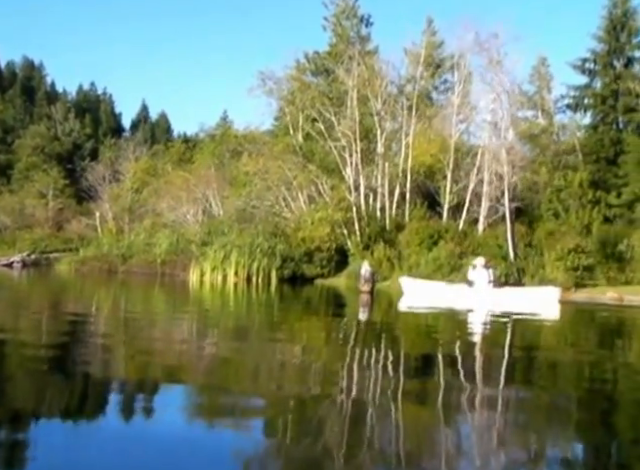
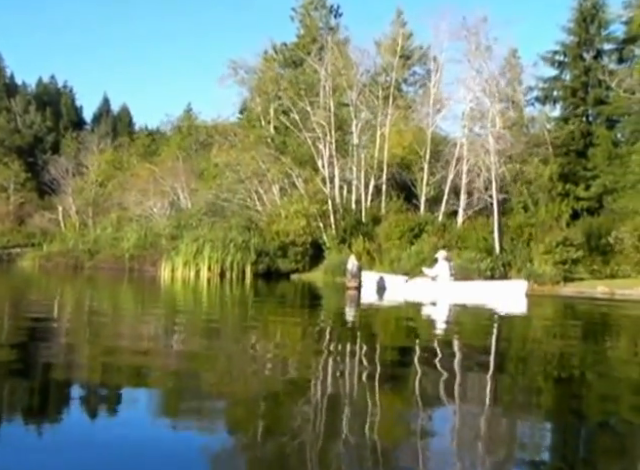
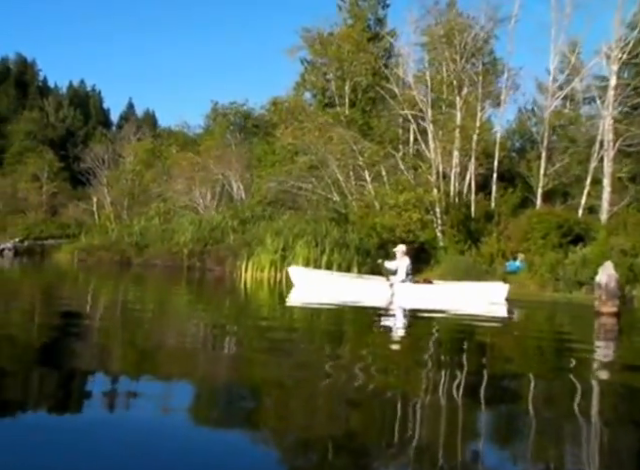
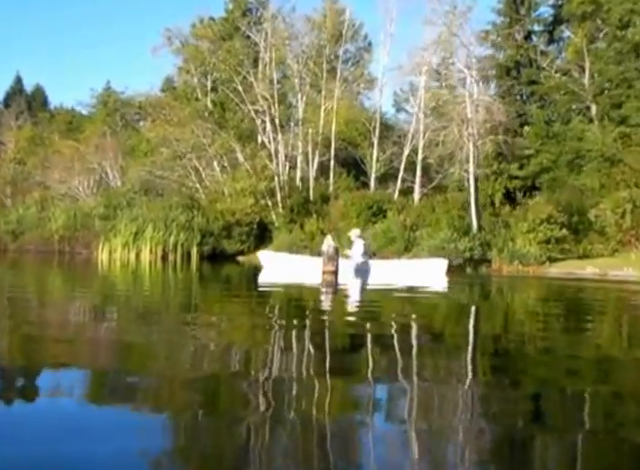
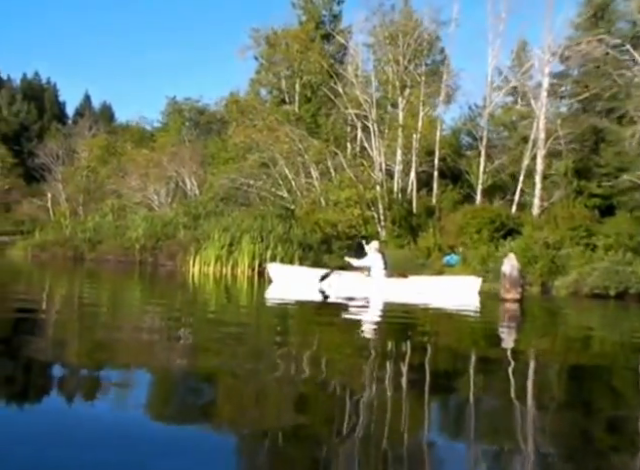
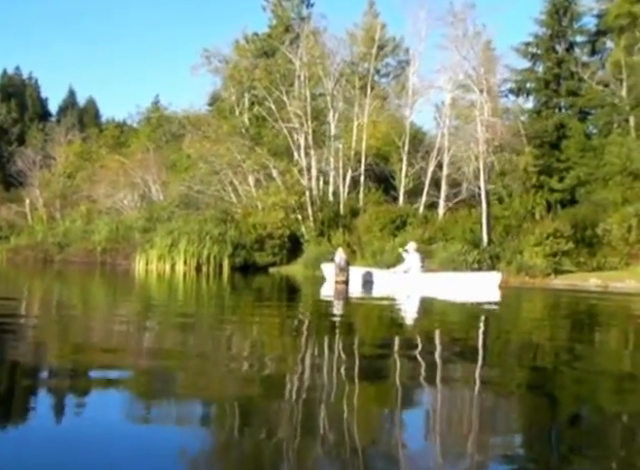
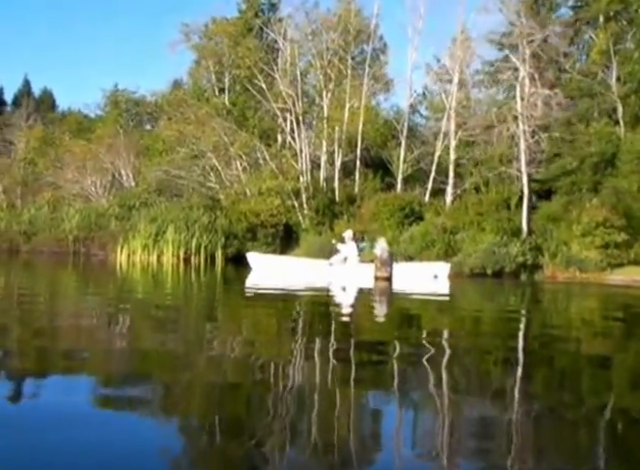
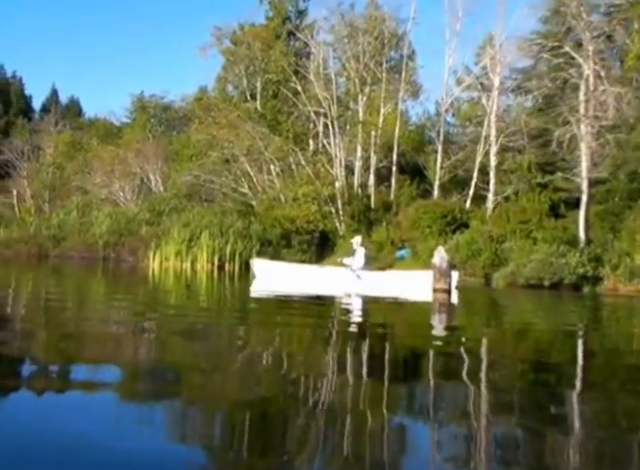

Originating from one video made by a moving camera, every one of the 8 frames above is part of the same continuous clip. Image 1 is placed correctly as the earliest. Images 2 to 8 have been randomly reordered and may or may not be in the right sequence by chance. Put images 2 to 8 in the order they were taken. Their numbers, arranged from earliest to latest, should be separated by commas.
2, 6, 4, 7, 8, 5, 3
